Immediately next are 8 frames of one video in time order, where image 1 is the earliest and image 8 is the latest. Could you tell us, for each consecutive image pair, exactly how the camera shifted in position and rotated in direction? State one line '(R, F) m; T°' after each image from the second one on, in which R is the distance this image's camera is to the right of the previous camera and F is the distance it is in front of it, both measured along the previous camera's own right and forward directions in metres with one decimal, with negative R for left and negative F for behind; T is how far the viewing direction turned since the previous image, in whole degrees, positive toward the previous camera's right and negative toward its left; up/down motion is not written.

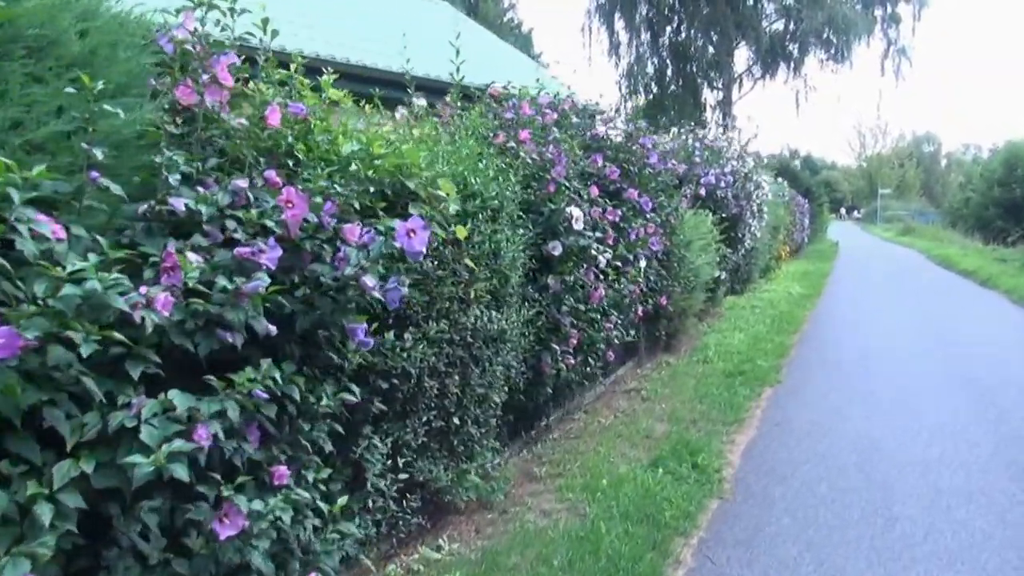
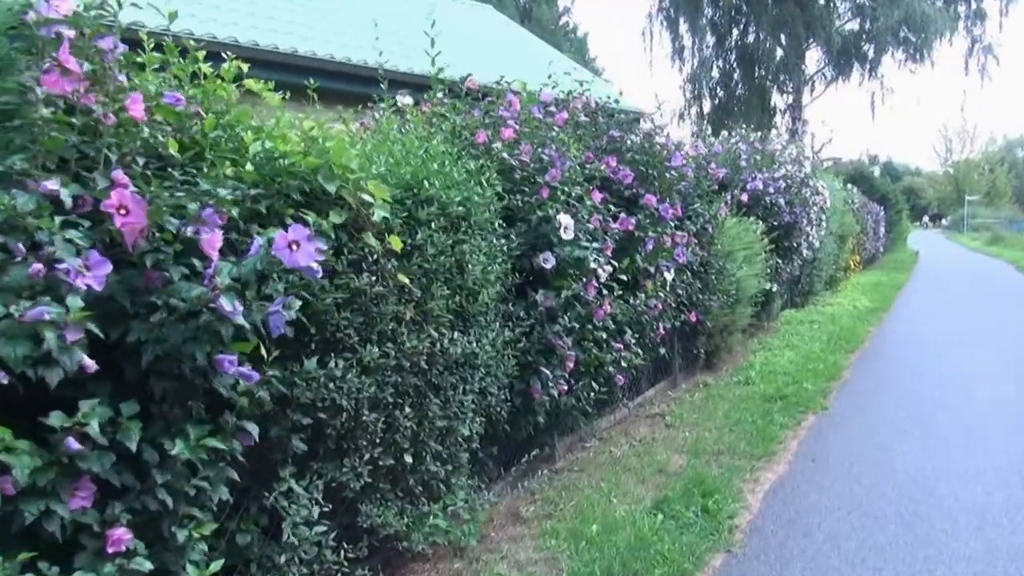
(+0.6, +0.7) m; -5°
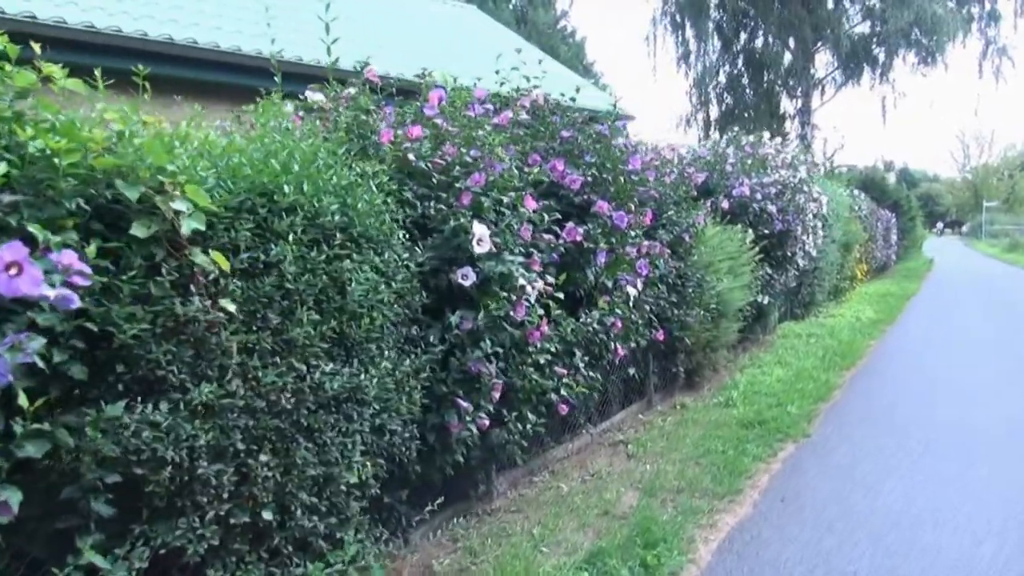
(+0.6, +0.7) m; -1°
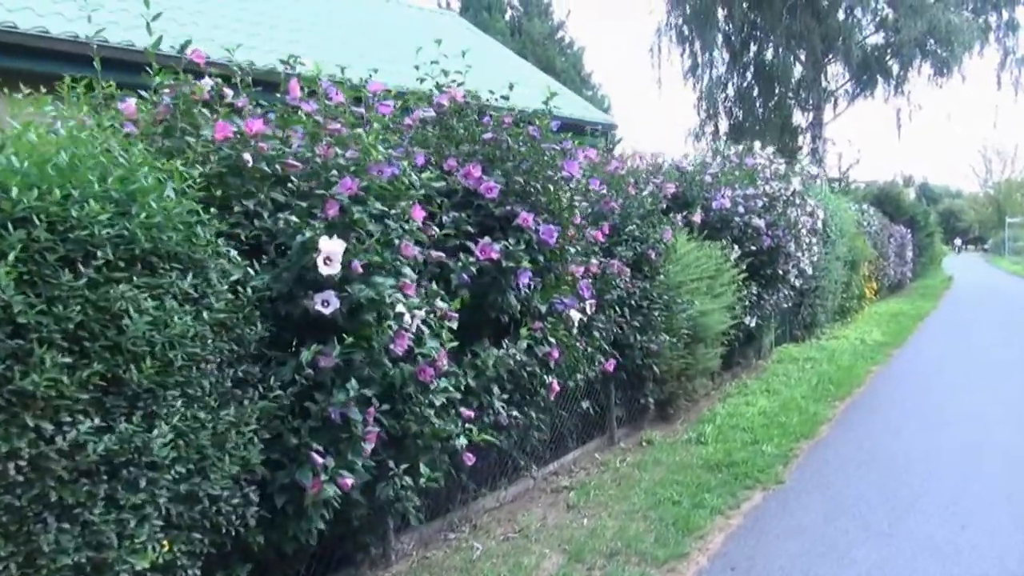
(+0.7, +0.9) m; -1°
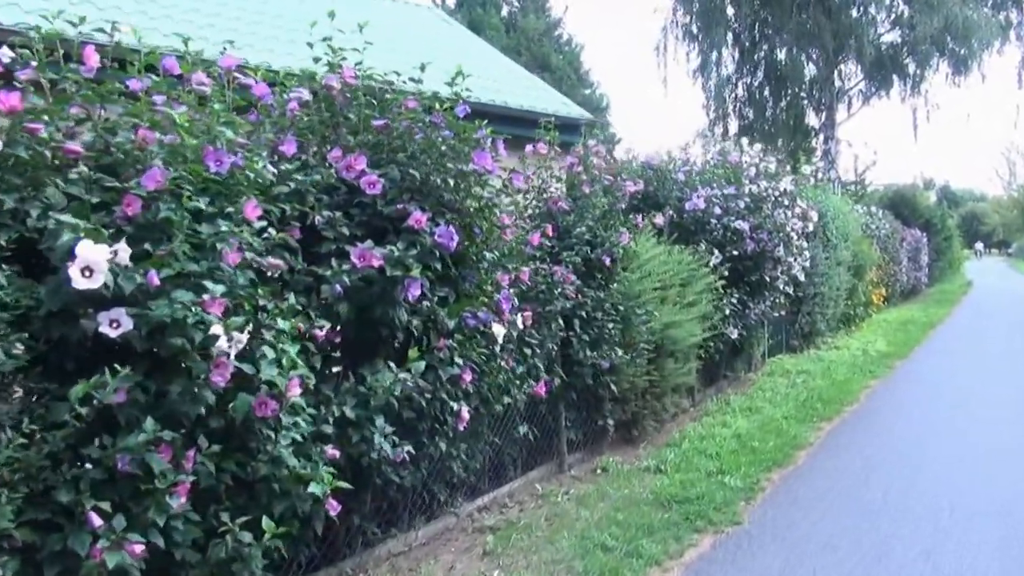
(+0.7, +0.8) m; -1°
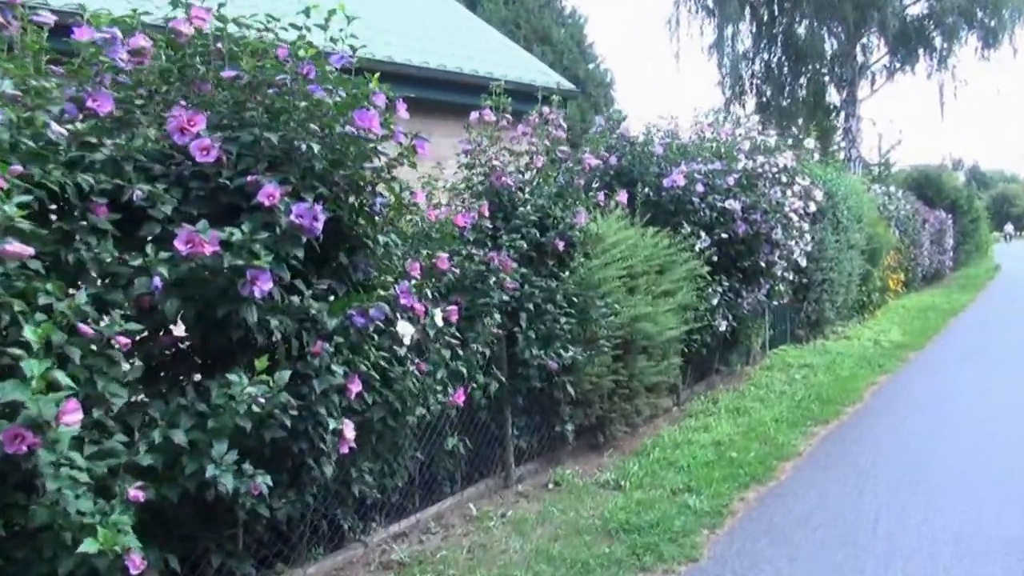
(+0.7, +0.9) m; -2°
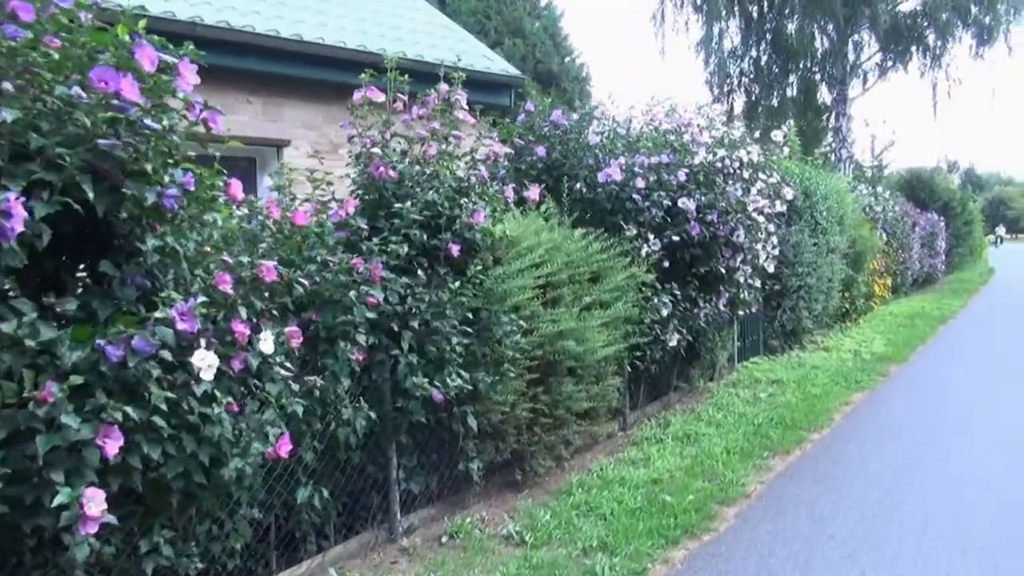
(+0.7, +1.0) m; 0°
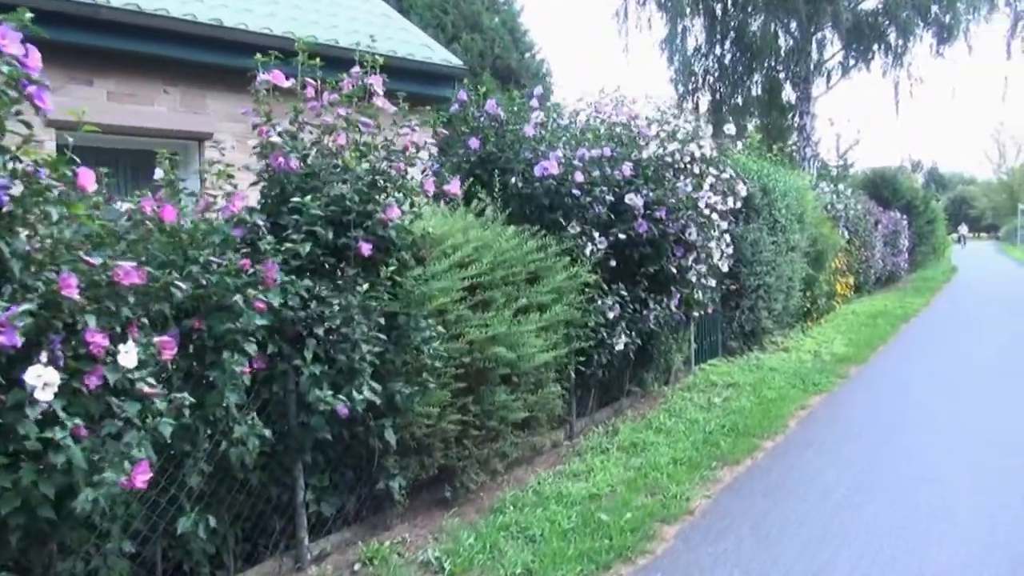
(+0.3, +0.4) m; +2°
